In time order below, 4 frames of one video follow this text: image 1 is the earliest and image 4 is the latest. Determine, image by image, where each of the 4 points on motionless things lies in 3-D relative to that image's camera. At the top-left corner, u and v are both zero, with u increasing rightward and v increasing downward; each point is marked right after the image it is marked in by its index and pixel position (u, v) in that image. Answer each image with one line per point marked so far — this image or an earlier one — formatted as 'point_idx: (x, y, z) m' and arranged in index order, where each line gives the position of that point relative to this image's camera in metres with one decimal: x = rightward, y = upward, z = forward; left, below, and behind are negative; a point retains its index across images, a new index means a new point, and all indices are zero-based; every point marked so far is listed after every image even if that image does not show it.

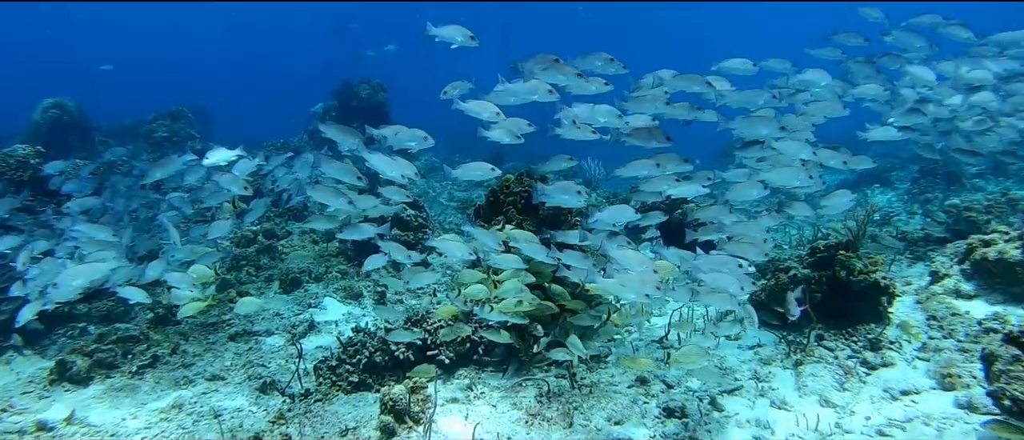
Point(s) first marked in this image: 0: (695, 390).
0: (+1.3, -1.2, +5.5) m
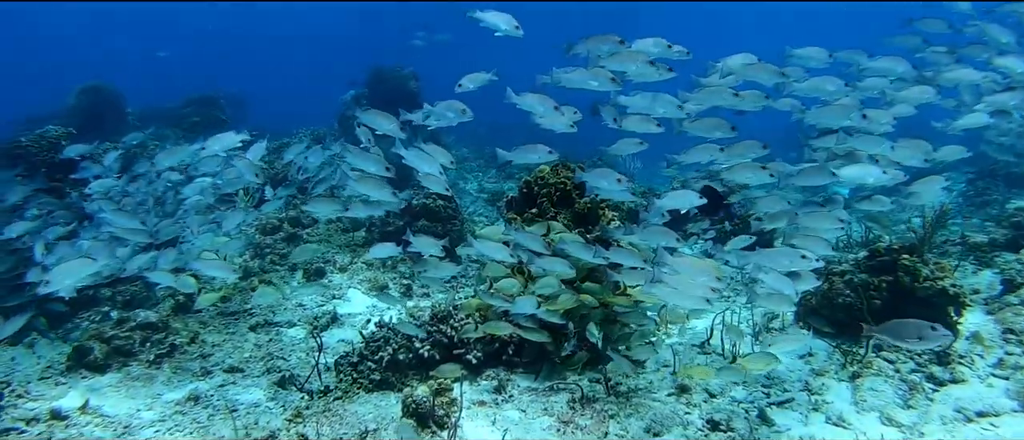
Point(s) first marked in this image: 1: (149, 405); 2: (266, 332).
0: (+1.5, -1.2, +5.1) m
1: (-2.8, -1.4, +6.0) m
2: (-2.3, -1.0, +7.2) m
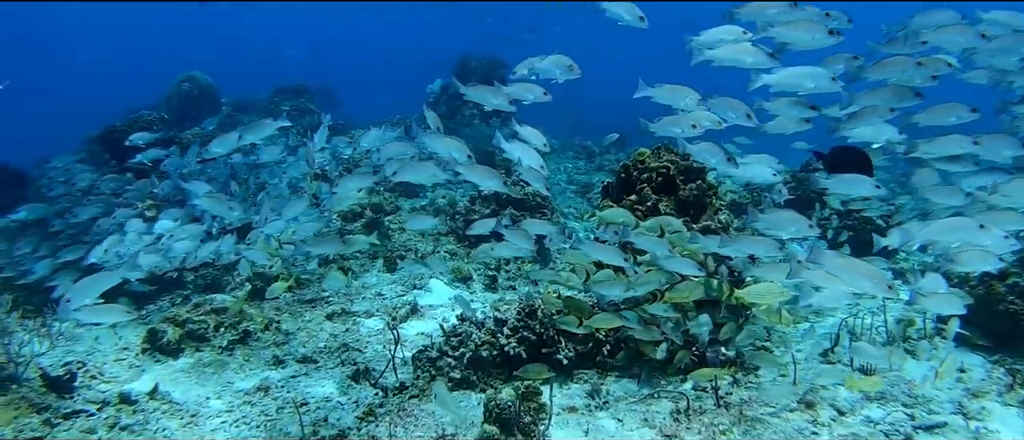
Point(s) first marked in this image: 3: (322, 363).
0: (+2.1, -1.1, +4.3) m
1: (-2.2, -1.3, +5.7) m
2: (-1.5, -0.9, +6.8) m
3: (-1.5, -1.1, +6.0) m
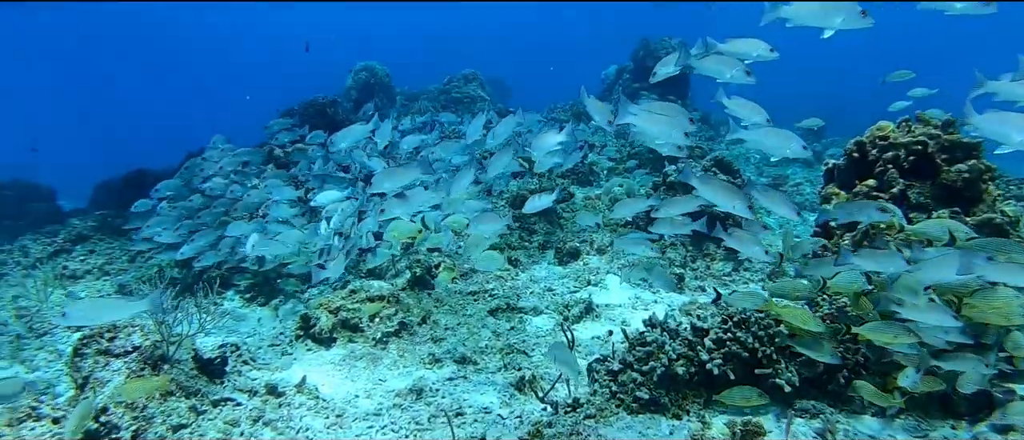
0: (+2.9, -1.1, +2.8) m
1: (-0.9, -1.1, +5.0) m
2: (0.0, -0.8, +6.0) m
3: (-0.2, -1.0, +5.2) m
